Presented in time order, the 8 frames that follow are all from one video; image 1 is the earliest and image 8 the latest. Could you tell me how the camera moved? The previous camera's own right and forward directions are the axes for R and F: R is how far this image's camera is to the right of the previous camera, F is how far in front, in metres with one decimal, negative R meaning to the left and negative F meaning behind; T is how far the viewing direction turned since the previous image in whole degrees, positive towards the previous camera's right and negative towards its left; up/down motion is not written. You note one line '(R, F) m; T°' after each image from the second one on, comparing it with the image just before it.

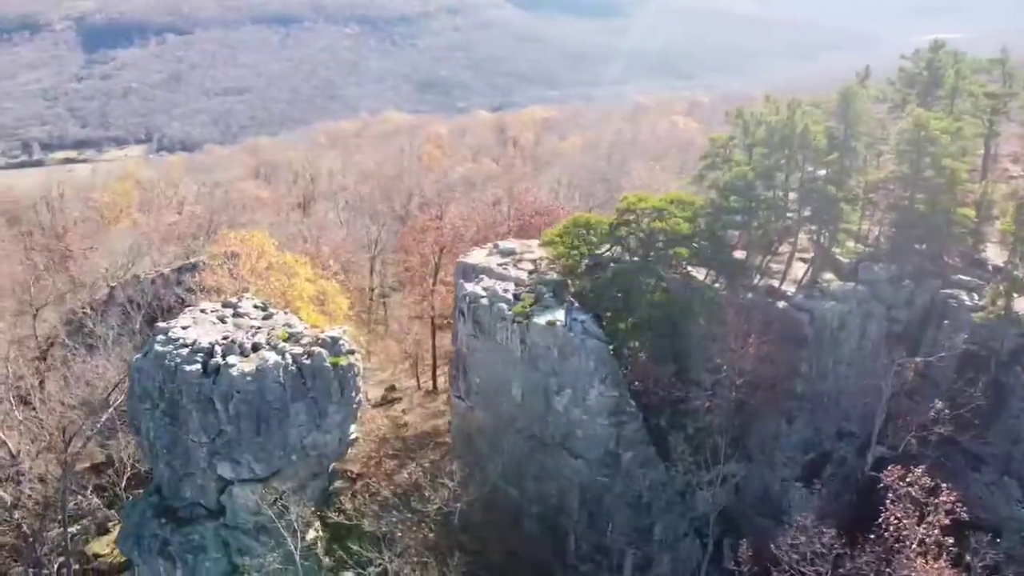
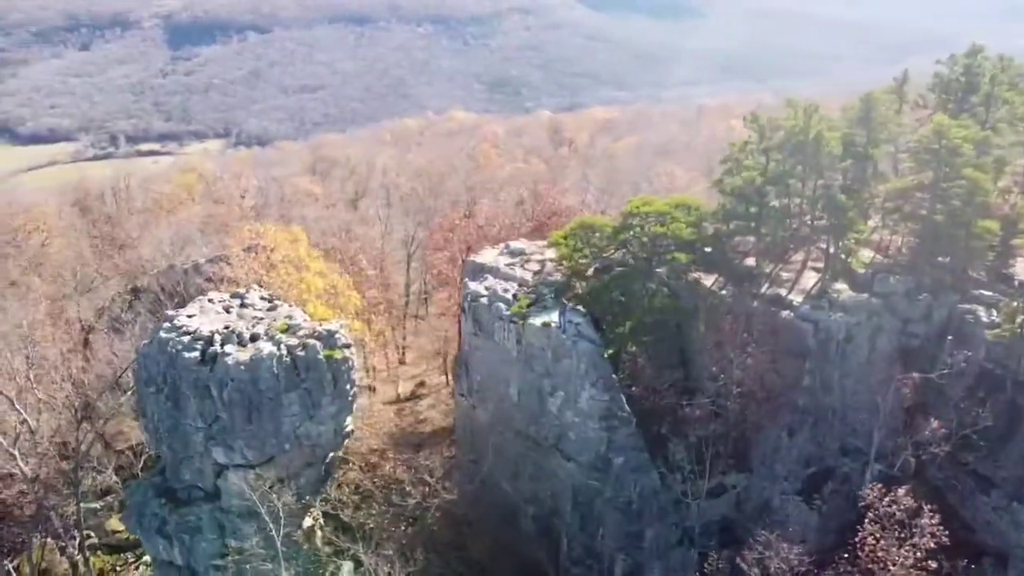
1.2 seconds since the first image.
(+2.0, 0.0) m; -5°
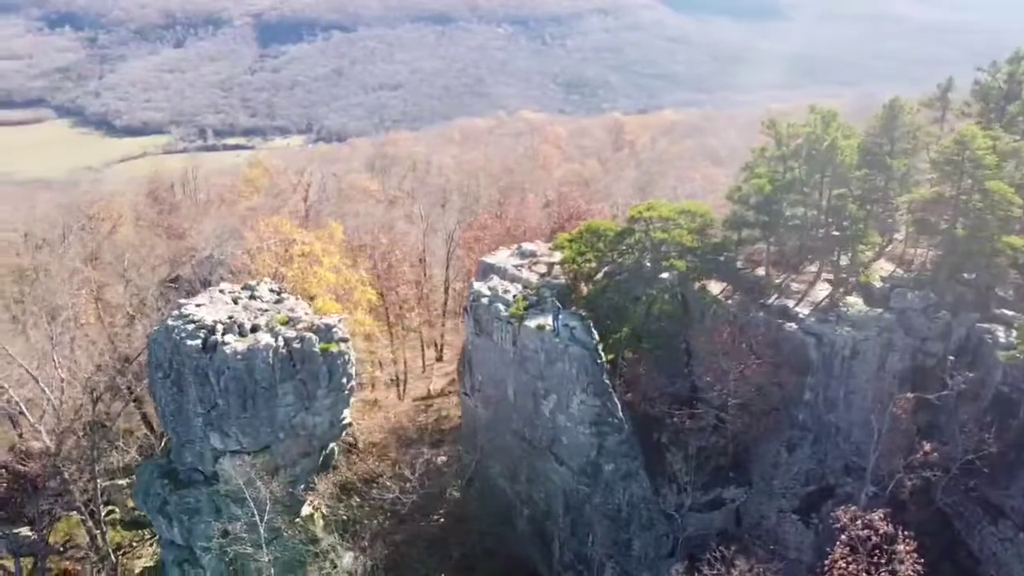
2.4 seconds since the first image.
(+2.2, 0.0) m; -5°
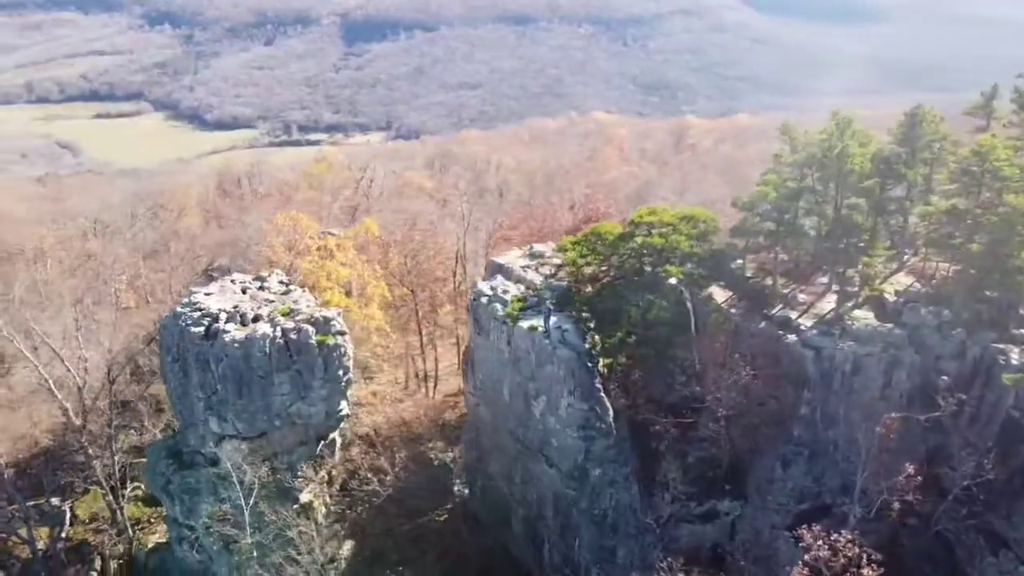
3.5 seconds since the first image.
(+2.3, 0.0) m; -5°
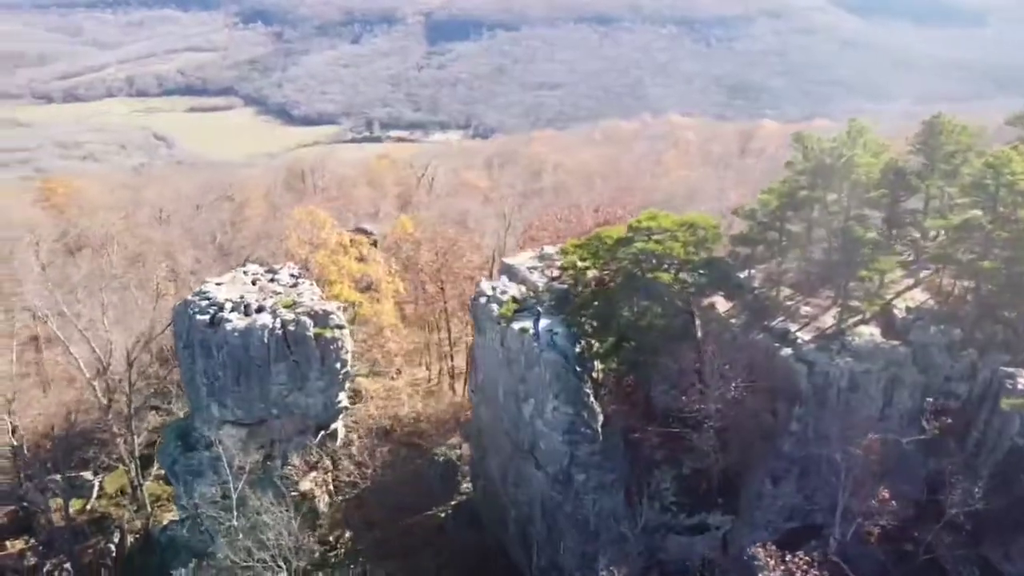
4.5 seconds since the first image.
(+2.3, 0.0) m; -5°
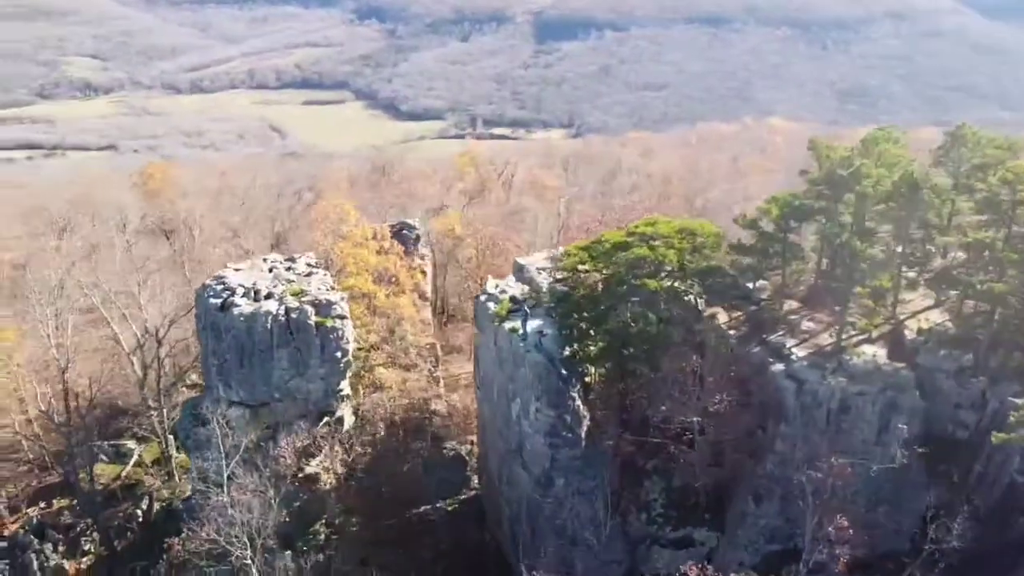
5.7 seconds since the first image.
(+3.0, +0.1) m; -7°
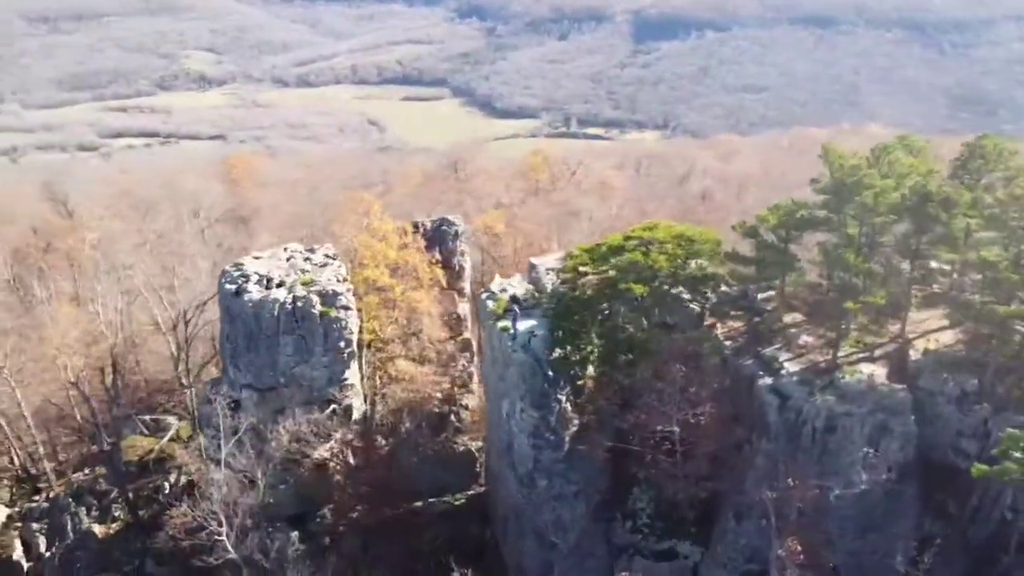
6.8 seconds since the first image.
(+2.7, +0.1) m; -6°
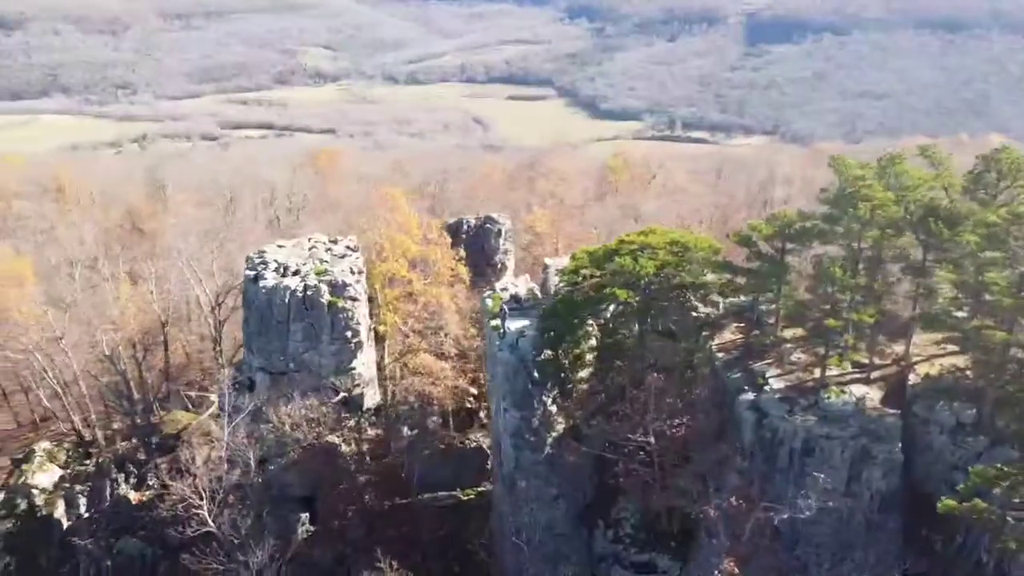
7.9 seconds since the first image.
(+3.0, +0.2) m; -7°
